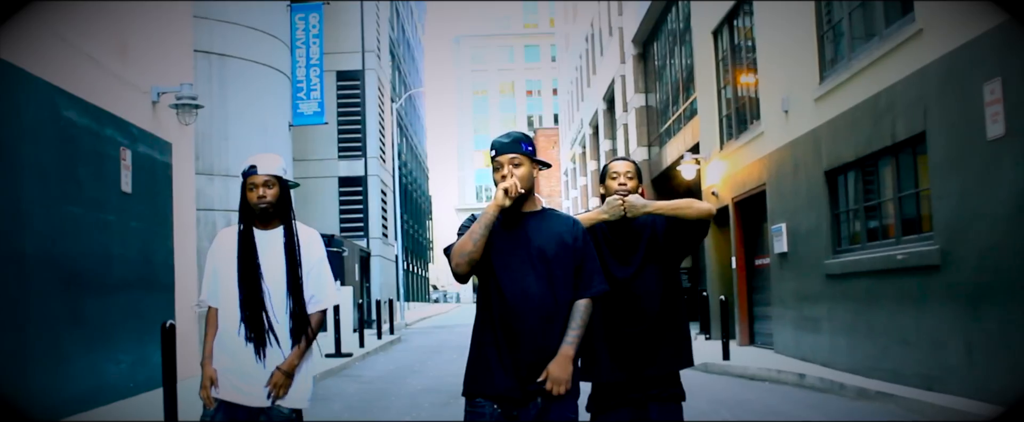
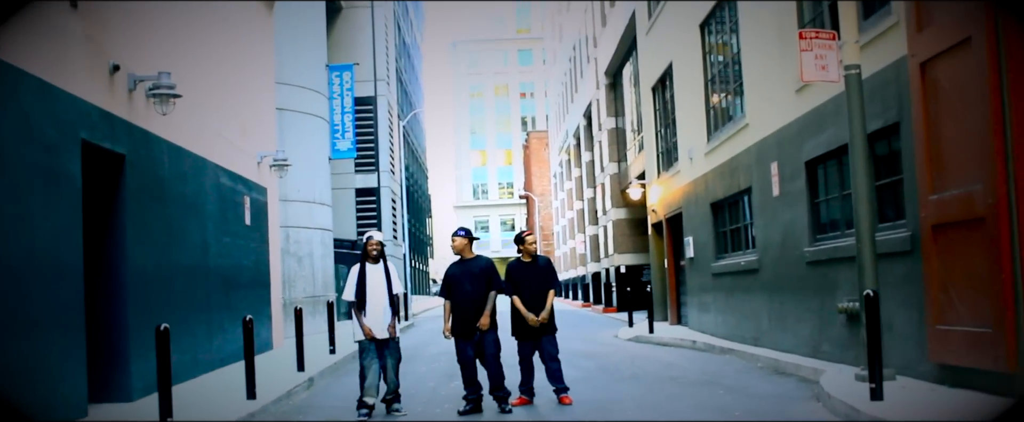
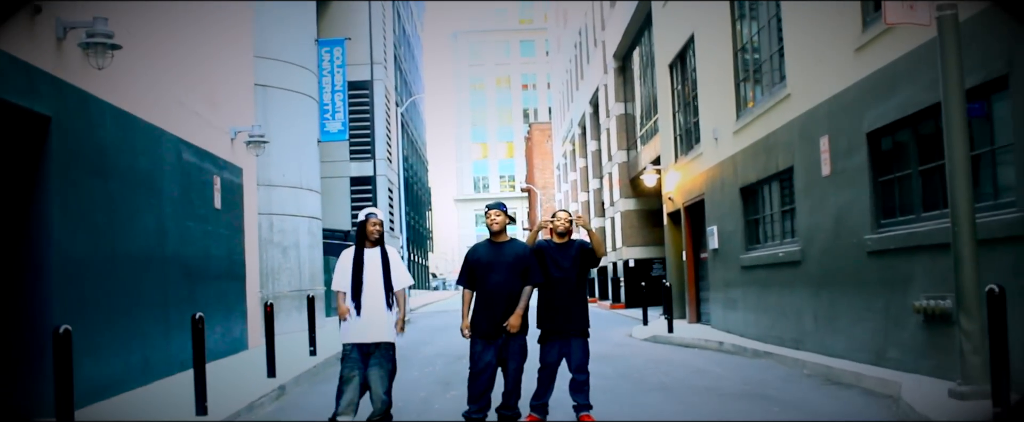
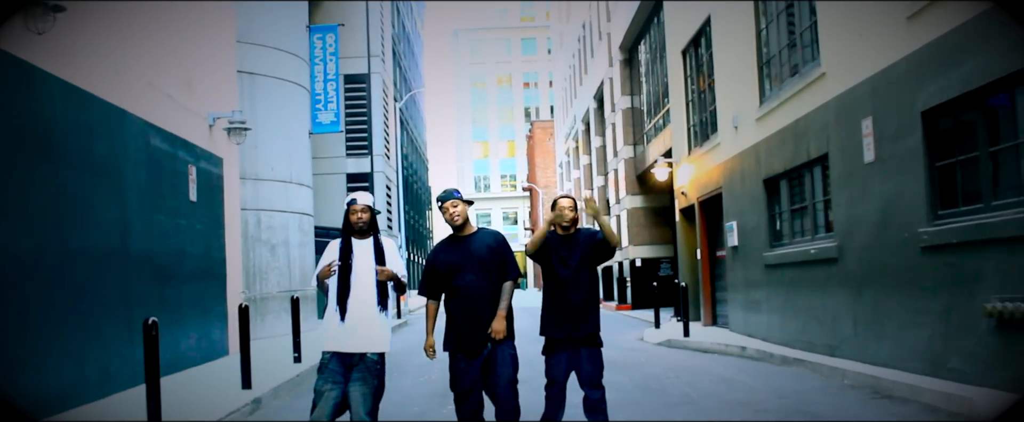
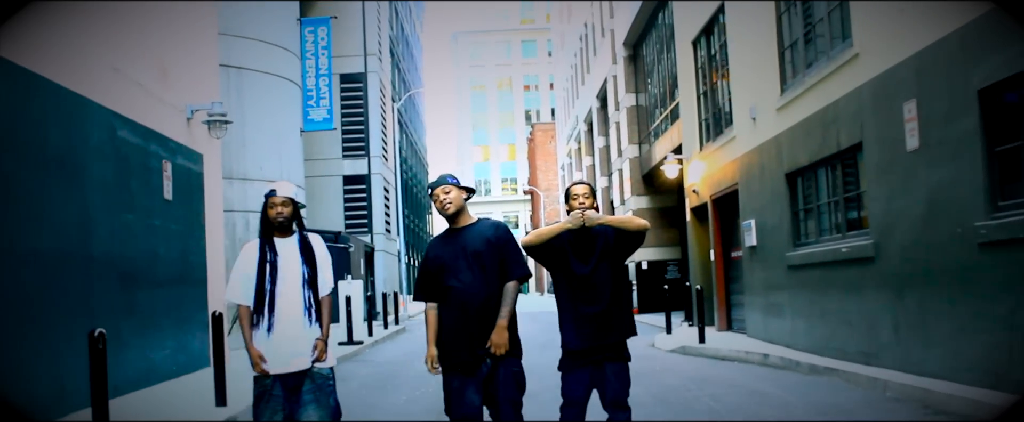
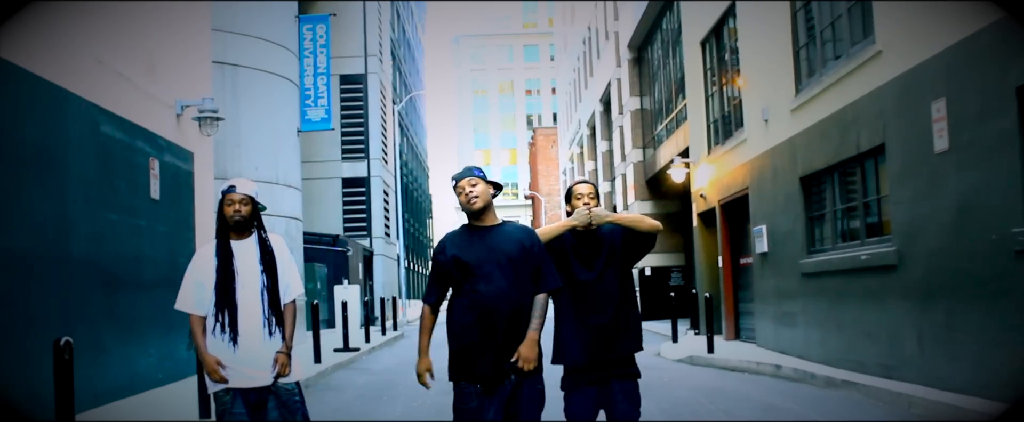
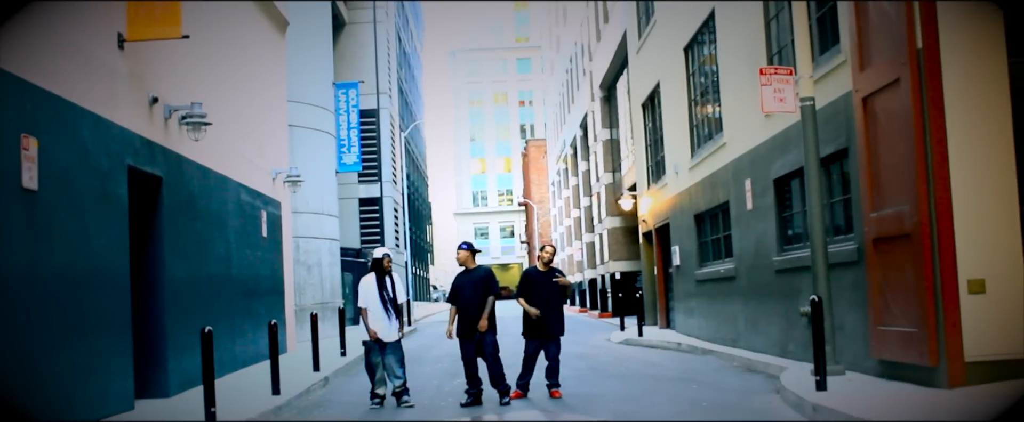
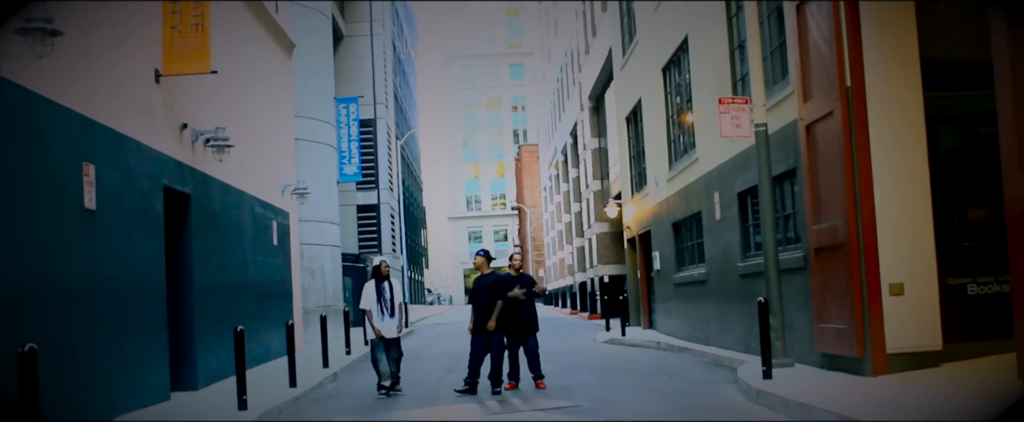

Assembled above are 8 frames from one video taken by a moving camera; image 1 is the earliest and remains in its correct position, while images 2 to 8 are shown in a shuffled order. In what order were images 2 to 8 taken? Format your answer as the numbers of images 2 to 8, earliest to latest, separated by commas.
6, 5, 4, 3, 2, 7, 8
